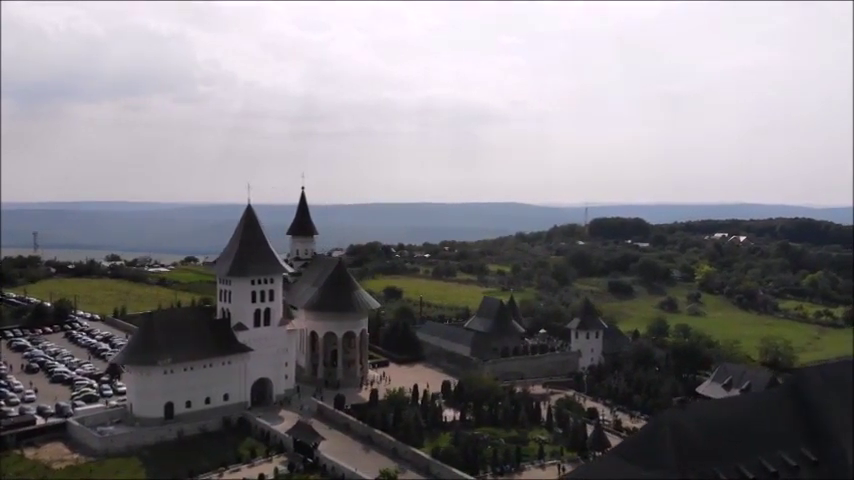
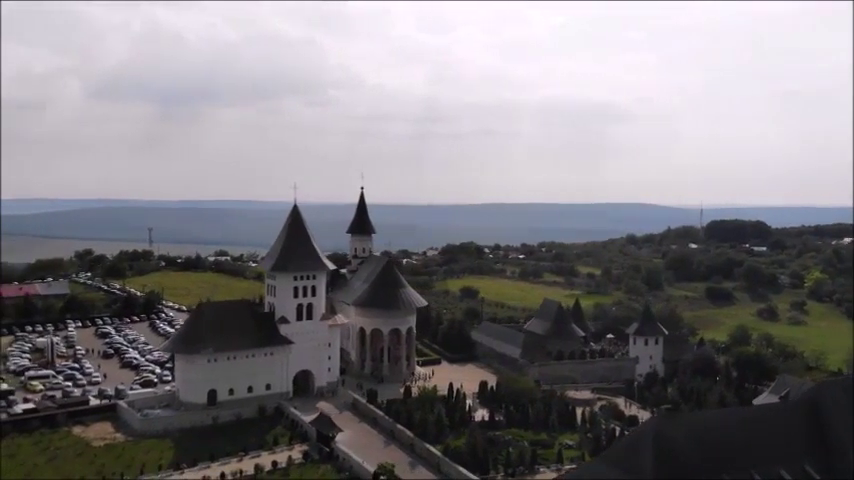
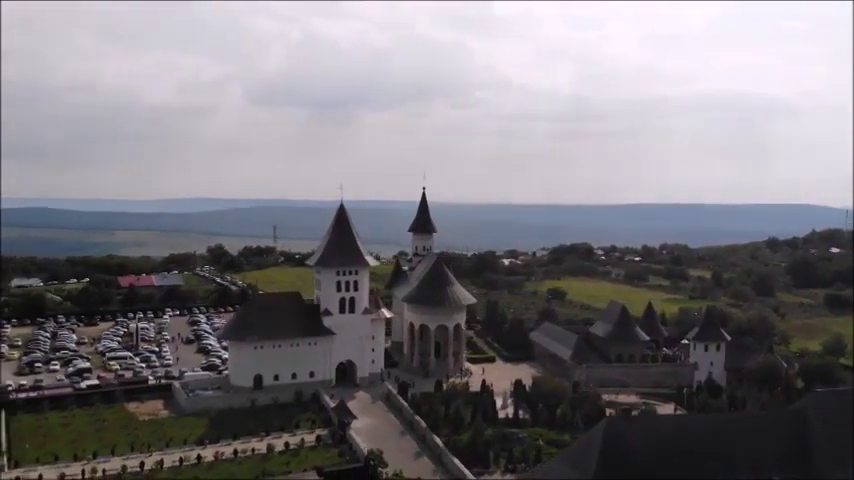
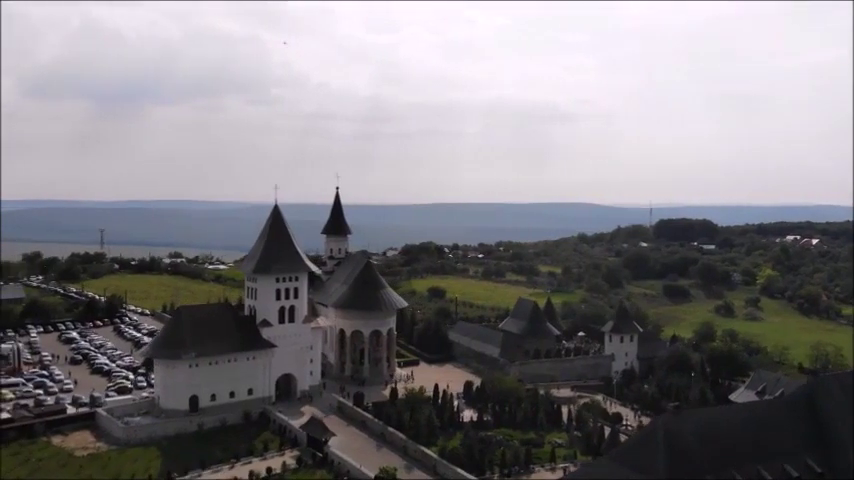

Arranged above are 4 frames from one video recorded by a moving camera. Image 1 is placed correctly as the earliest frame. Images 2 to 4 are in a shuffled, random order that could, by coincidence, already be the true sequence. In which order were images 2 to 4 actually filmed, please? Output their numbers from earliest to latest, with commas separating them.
4, 2, 3
